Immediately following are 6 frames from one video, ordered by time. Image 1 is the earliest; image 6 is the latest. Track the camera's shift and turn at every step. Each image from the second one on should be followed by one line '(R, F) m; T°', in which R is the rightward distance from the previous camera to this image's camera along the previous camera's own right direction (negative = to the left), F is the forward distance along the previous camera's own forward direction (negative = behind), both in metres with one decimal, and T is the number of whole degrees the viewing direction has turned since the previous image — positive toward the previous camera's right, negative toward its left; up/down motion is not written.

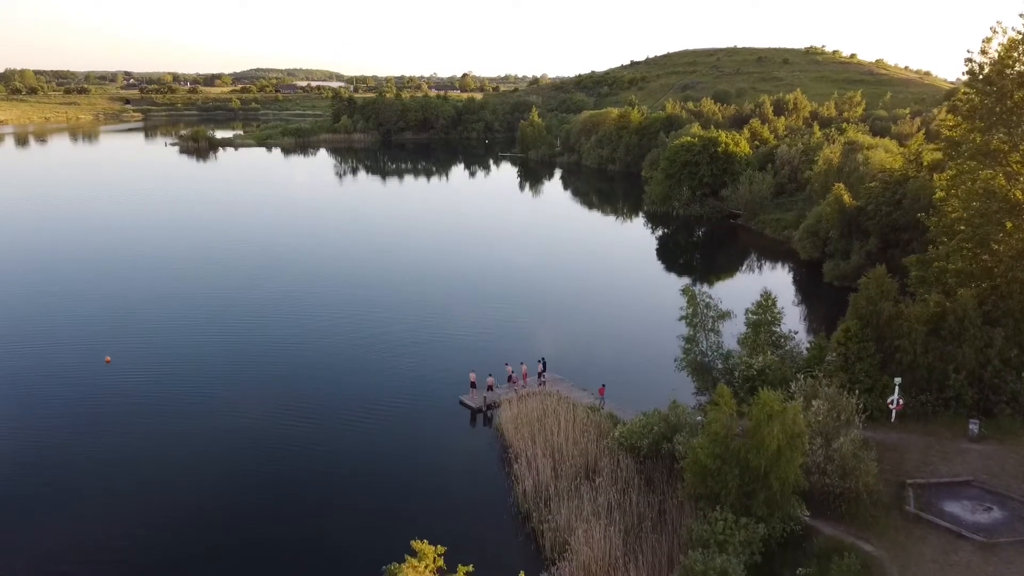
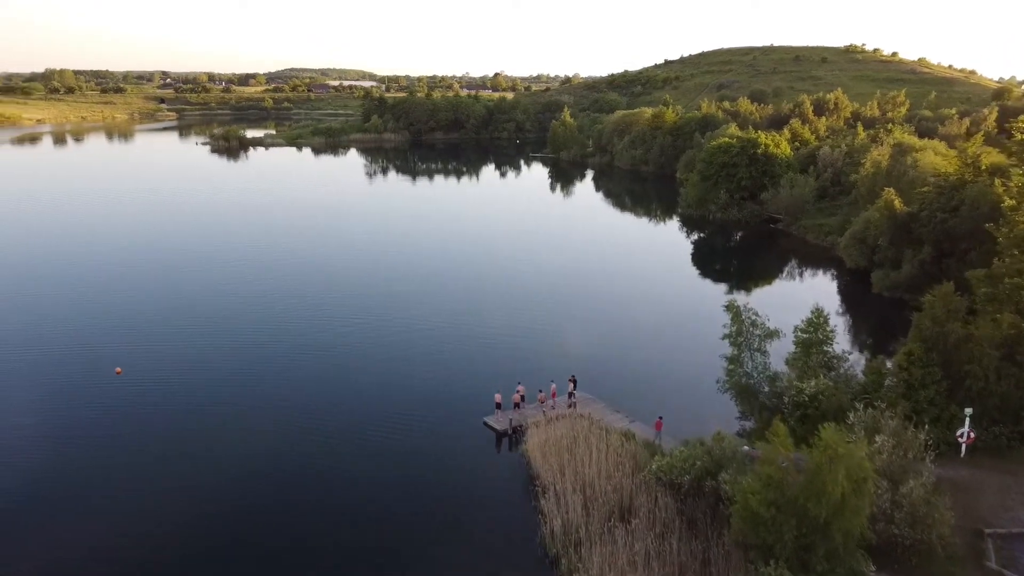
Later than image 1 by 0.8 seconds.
(0.0, +1.3) m; -2°
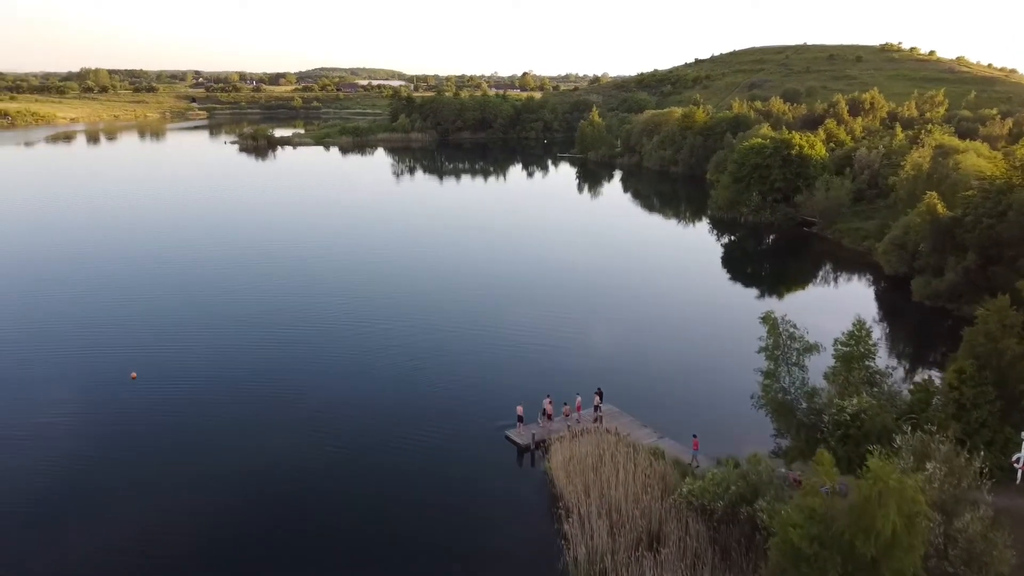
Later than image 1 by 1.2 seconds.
(0.0, +0.7) m; -2°
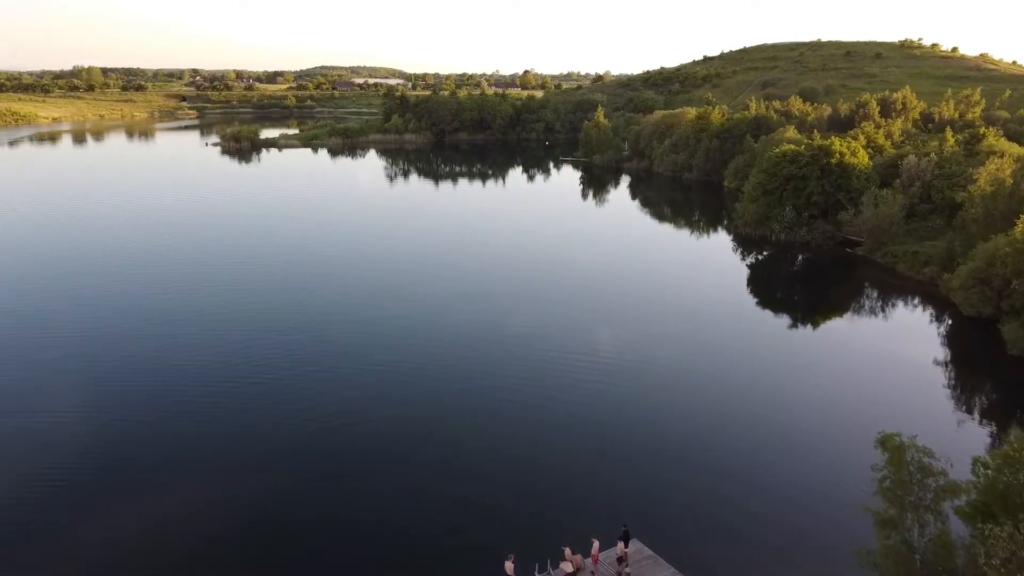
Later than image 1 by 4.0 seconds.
(+0.3, +6.0) m; 0°
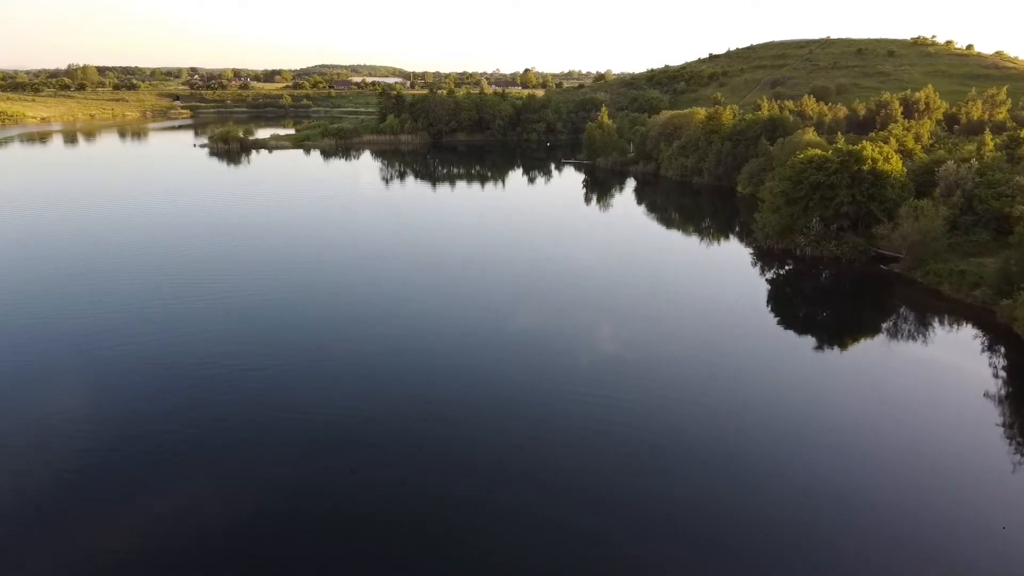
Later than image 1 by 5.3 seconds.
(+0.1, +3.7) m; 0°
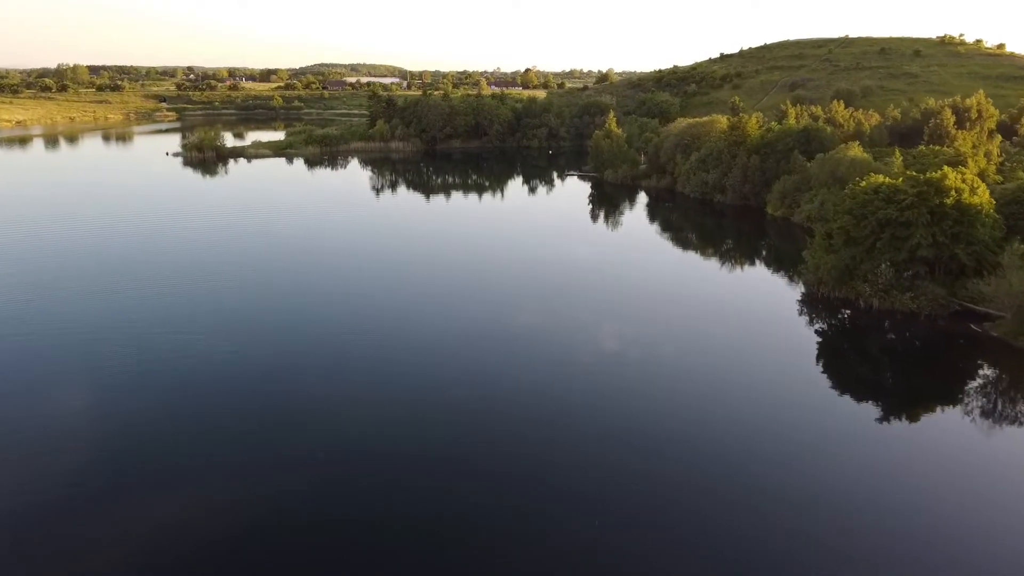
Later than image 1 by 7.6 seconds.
(+0.2, +7.0) m; 0°
